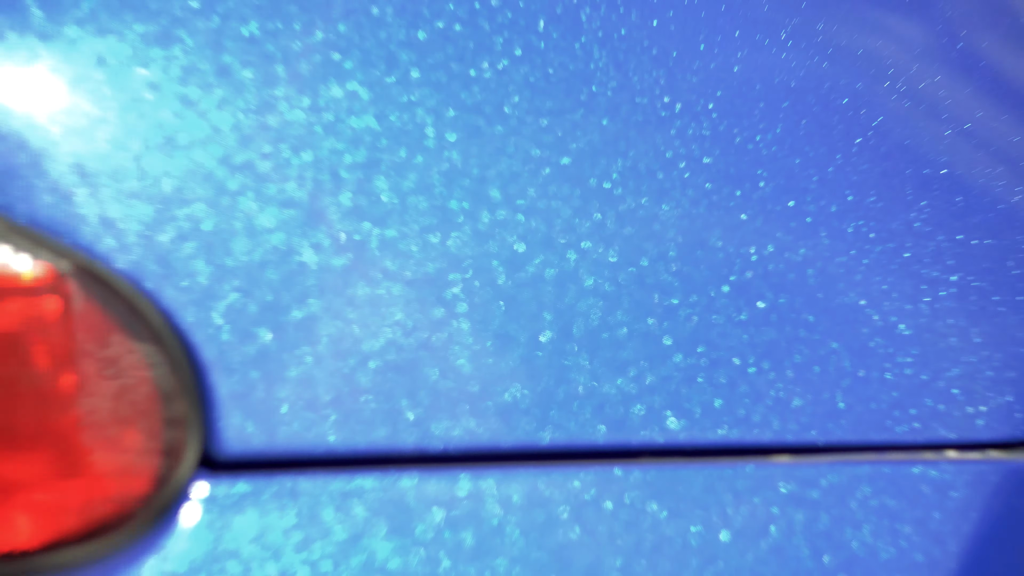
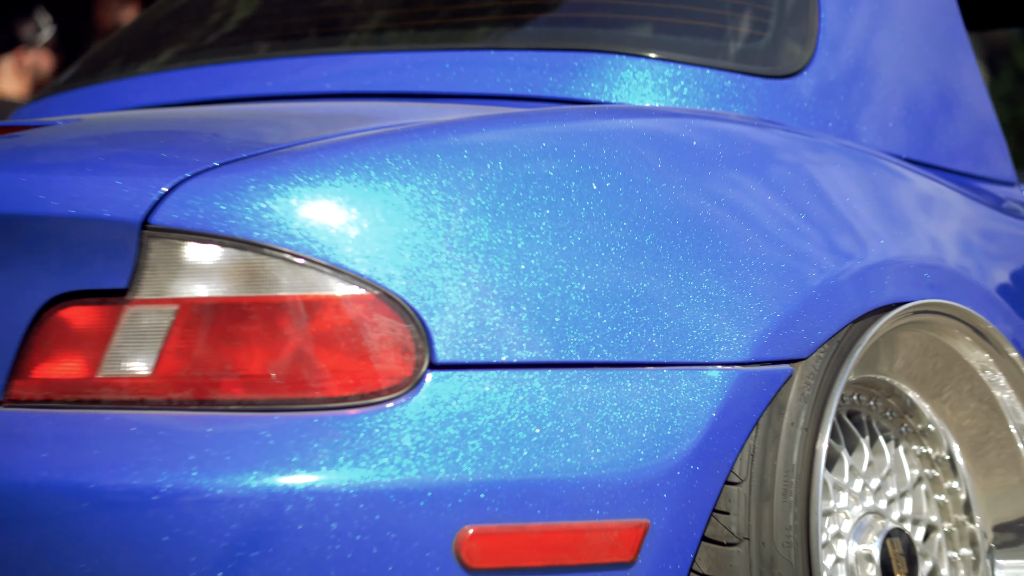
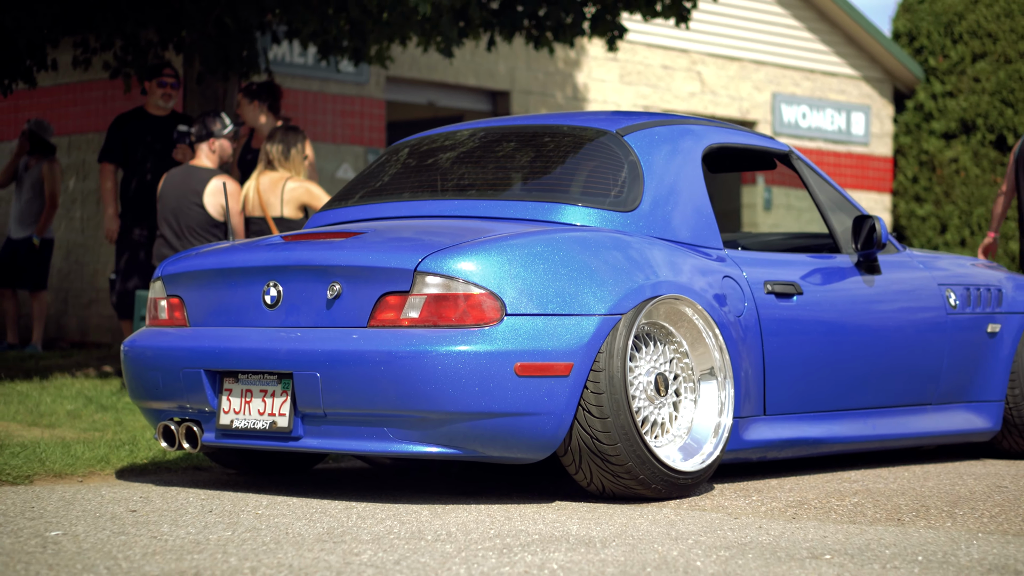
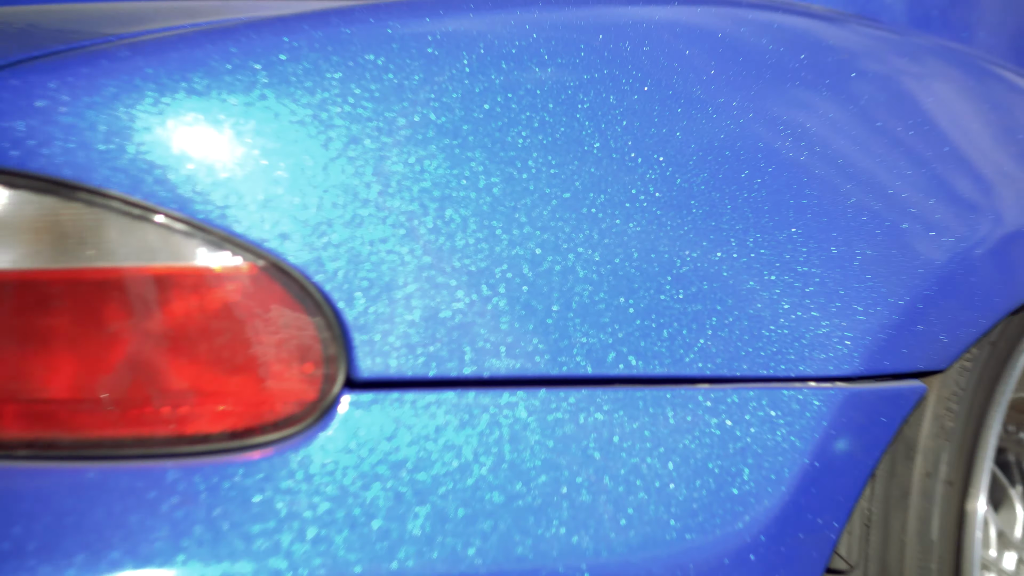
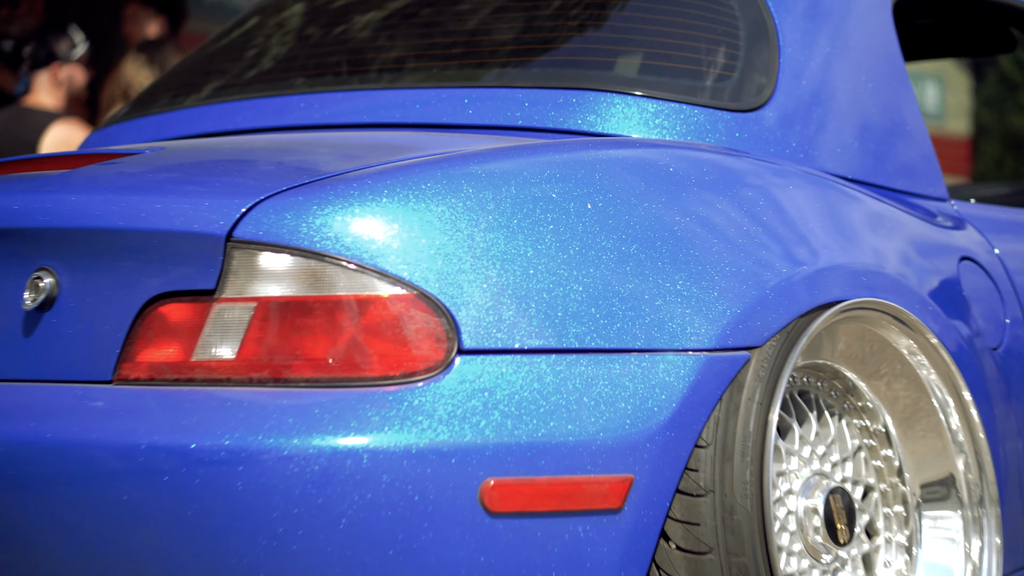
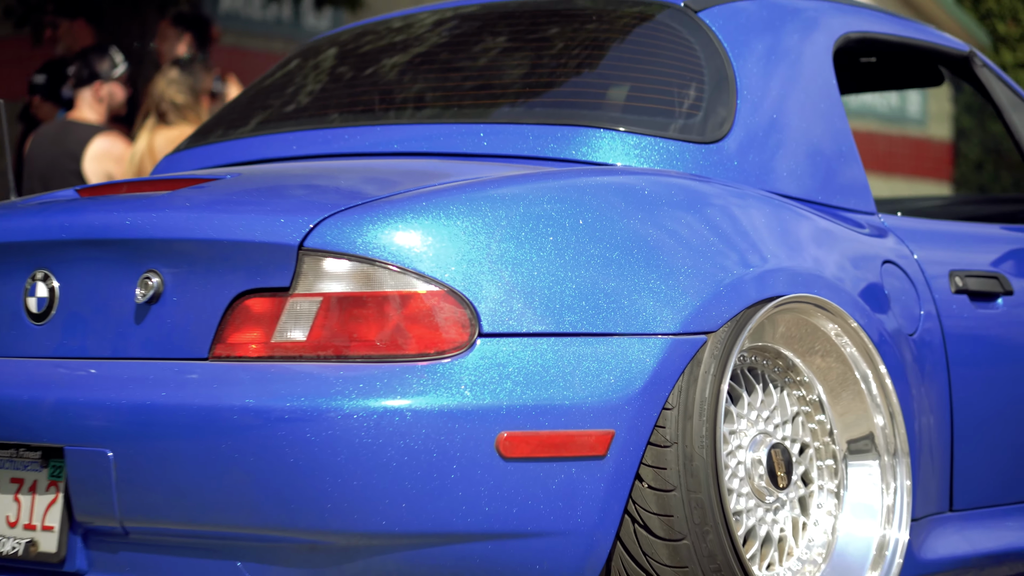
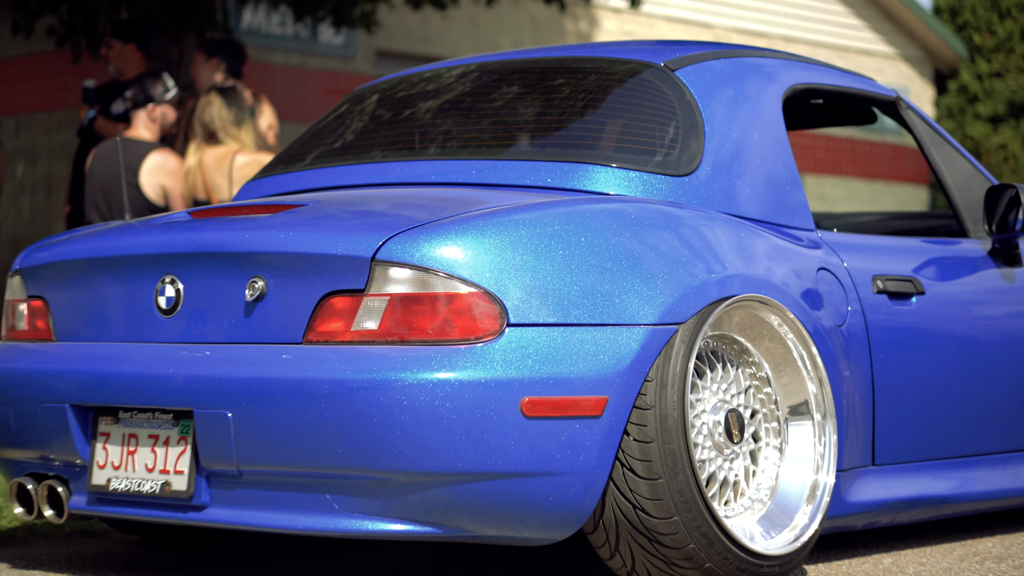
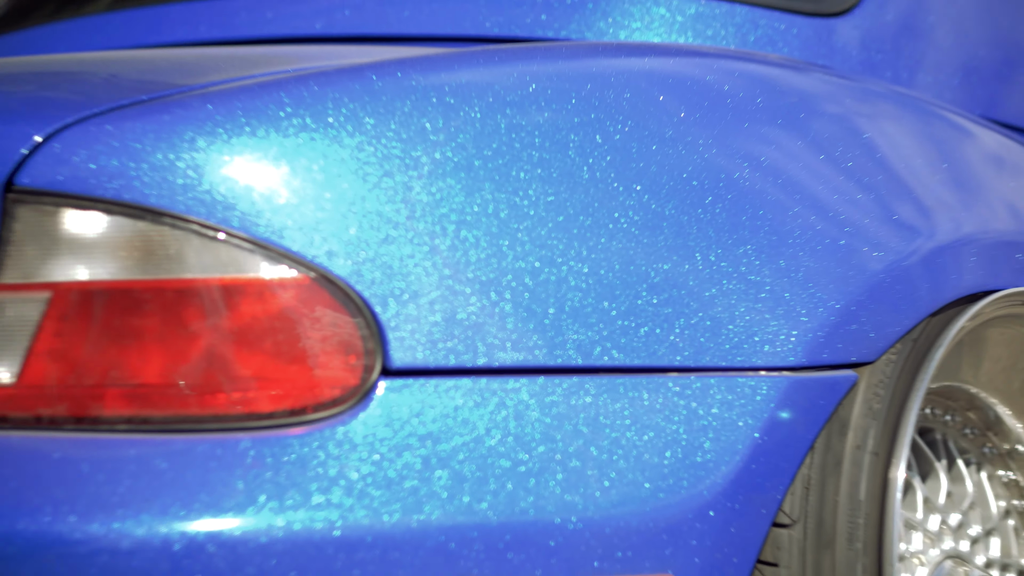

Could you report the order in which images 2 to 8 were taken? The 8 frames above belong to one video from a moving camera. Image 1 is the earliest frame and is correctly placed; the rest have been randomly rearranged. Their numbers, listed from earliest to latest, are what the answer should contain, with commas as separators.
4, 8, 2, 5, 6, 7, 3
